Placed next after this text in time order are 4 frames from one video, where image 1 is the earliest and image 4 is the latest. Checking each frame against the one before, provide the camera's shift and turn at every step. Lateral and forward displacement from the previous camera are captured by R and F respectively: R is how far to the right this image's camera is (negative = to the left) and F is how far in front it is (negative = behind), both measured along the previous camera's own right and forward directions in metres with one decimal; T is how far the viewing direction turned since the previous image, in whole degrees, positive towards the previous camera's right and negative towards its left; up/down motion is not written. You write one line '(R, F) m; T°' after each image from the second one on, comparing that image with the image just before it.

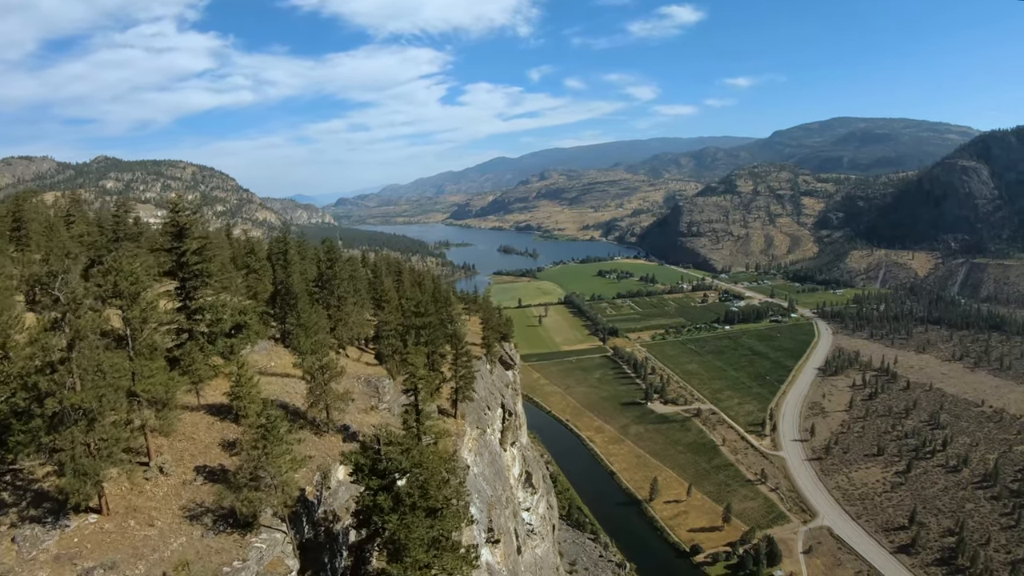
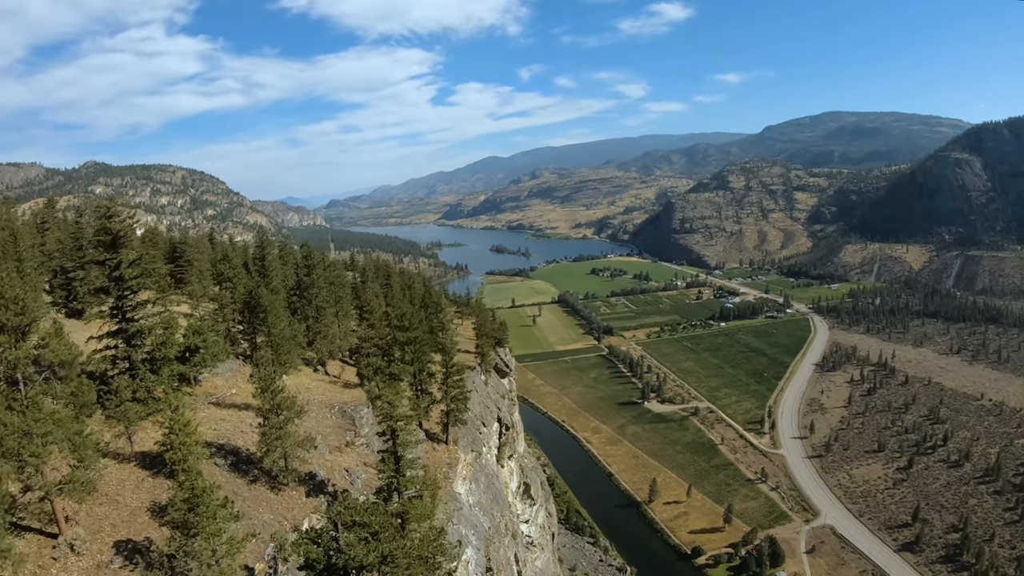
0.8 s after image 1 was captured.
(-0.1, +1.8) m; +1°
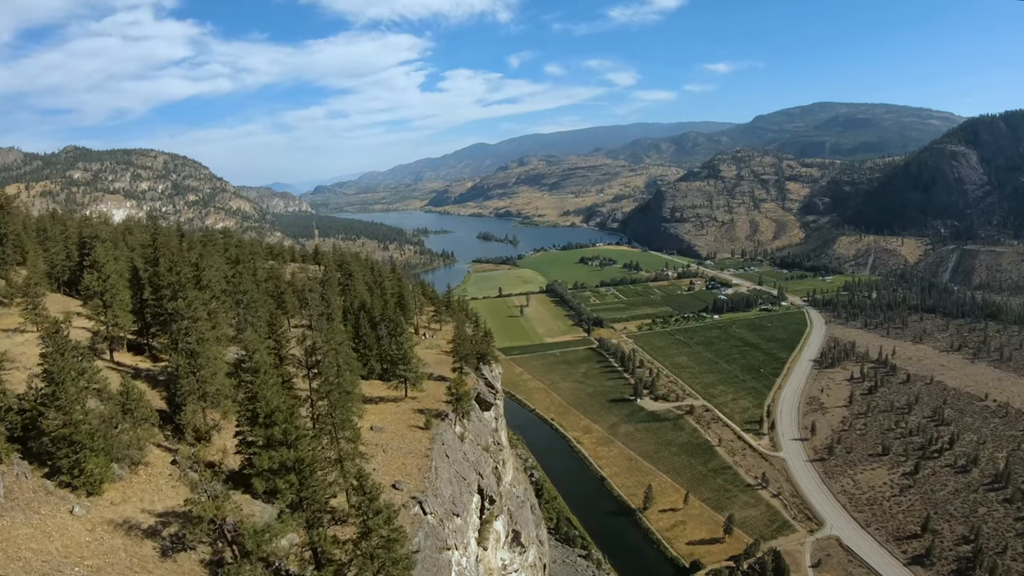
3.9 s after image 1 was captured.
(-0.2, +7.1) m; +1°
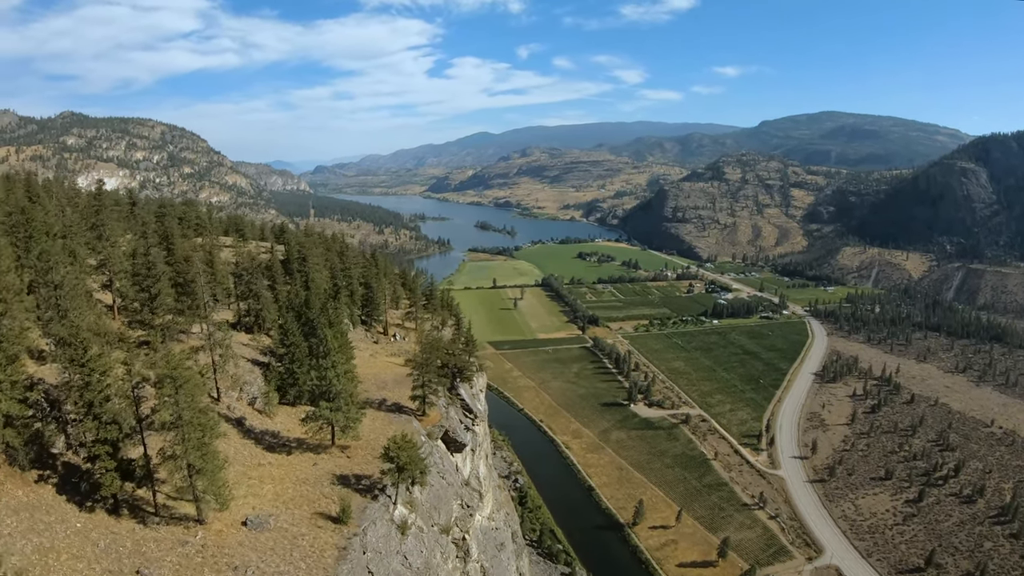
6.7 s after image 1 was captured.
(-0.1, +5.7) m; +1°
